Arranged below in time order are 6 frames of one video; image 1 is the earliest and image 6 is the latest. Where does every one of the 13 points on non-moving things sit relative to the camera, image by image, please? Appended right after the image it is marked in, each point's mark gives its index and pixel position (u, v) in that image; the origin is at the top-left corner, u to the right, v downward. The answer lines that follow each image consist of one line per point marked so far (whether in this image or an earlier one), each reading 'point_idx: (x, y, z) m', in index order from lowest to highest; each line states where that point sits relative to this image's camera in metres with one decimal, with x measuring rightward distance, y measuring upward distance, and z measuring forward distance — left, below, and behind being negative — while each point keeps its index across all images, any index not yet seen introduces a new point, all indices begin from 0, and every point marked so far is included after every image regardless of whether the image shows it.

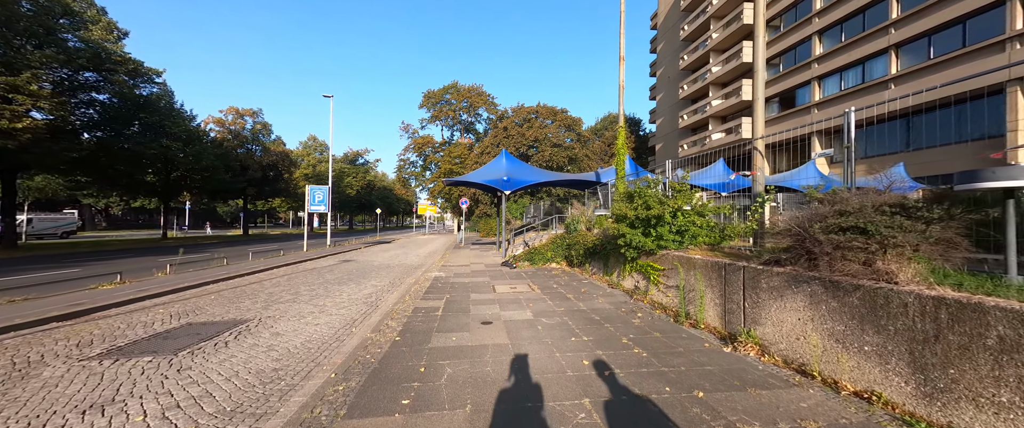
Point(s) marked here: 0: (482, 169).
0: (-1.4, +2.1, +15.0) m
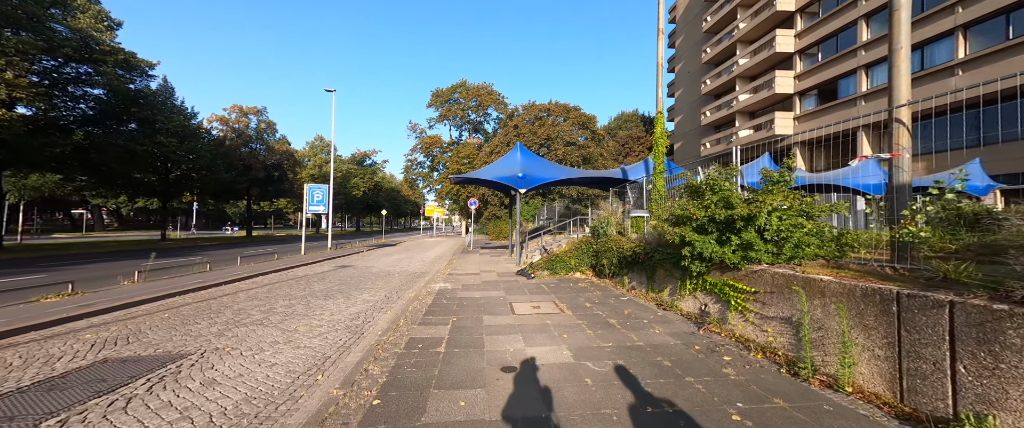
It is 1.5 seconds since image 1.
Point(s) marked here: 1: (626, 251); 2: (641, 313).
0: (-0.8, +2.0, +13.4) m
1: (+2.8, -0.9, +7.9) m
2: (+2.4, -1.8, +5.9) m
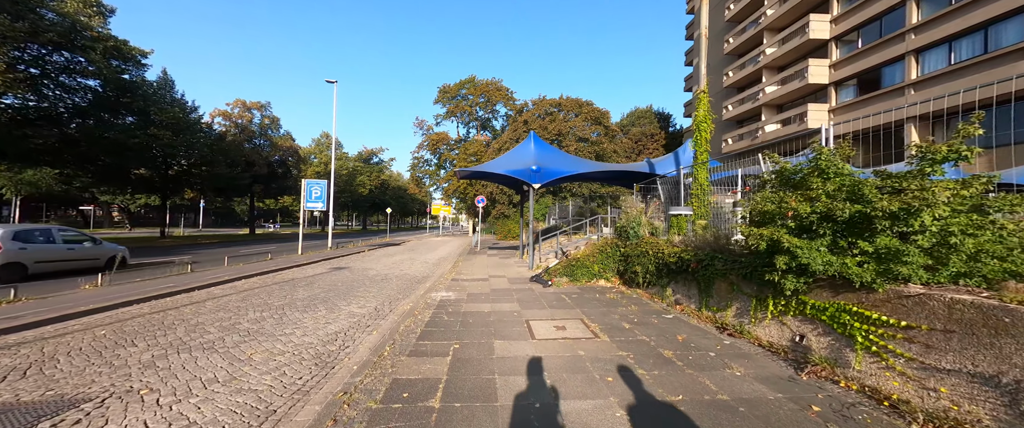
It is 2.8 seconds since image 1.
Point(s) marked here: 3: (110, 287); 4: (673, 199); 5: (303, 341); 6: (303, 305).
0: (-0.3, +2.1, +12.0) m
1: (+3.1, -0.8, +6.5) m
2: (+2.6, -1.8, +4.5) m
3: (-10.5, -1.9, +8.4) m
4: (+4.4, +0.4, +8.9) m
5: (-3.1, -1.9, +4.8) m
6: (-4.5, -2.0, +7.0) m
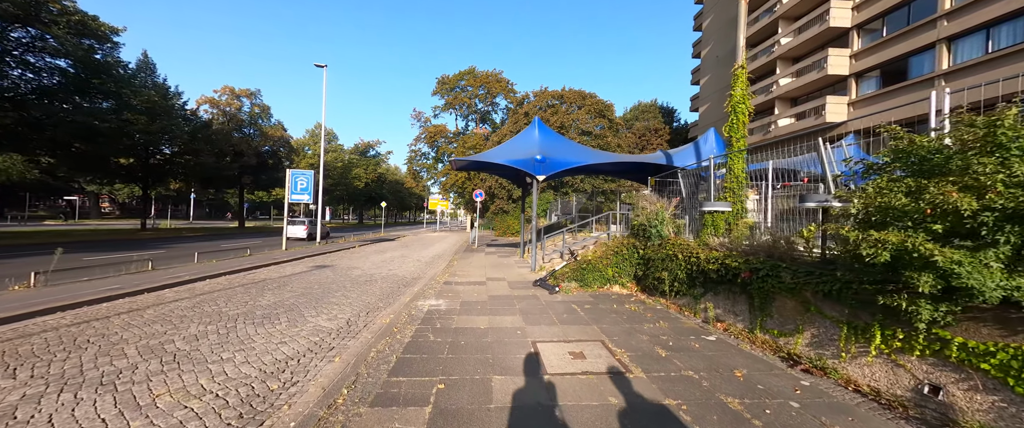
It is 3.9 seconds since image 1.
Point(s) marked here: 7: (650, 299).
0: (-0.2, +2.3, +10.8) m
1: (+3.1, -0.8, +5.3) m
2: (+2.7, -1.7, +3.4) m
3: (-10.4, -1.7, +7.2) m
4: (+4.5, +0.5, +7.7) m
5: (-3.1, -1.8, +3.6) m
6: (-4.5, -1.8, +5.8) m
7: (+2.8, -1.8, +6.6) m
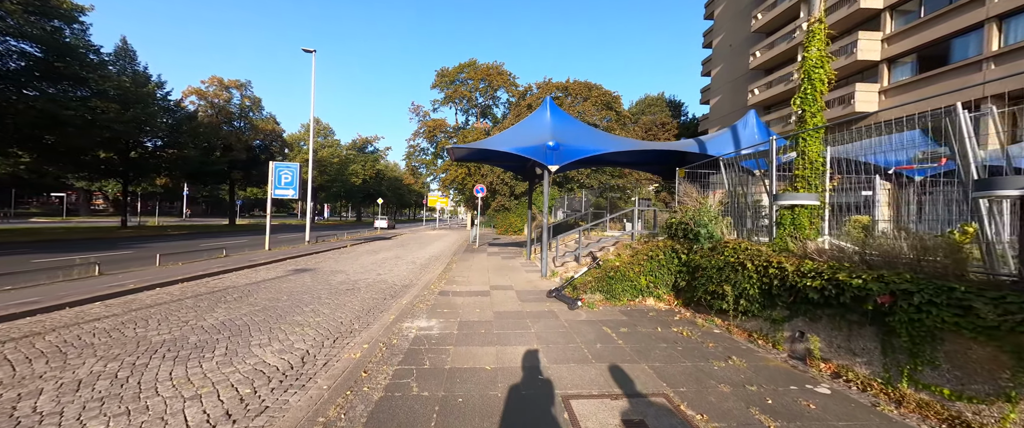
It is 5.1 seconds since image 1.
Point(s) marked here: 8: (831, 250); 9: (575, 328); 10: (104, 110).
0: (0.0, +2.4, +9.4) m
1: (+3.3, -0.7, +3.9) m
2: (+2.9, -1.7, +1.9) m
3: (-10.2, -1.6, +5.8) m
4: (+4.7, +0.6, +6.2) m
5: (-2.9, -1.7, +2.2) m
6: (-4.3, -1.8, +4.4) m
7: (+3.0, -1.7, +5.2) m
8: (+3.7, -0.4, +3.8) m
9: (+0.9, -1.7, +4.9) m
10: (-23.4, +6.0, +18.6) m
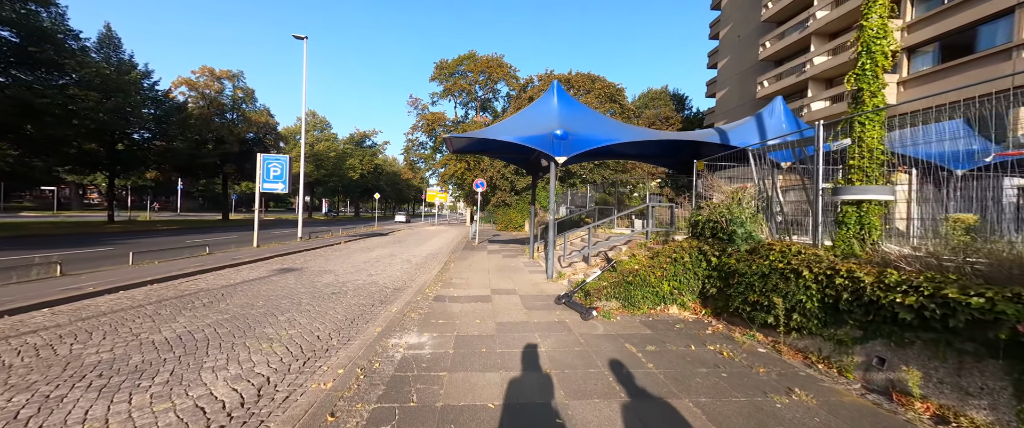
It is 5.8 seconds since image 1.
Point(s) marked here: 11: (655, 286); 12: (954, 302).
0: (+0.1, +2.5, +8.6) m
1: (+3.4, -0.7, +3.1) m
2: (+2.9, -1.7, +1.2) m
3: (-10.2, -1.5, +5.0) m
4: (+4.8, +0.6, +5.5) m
5: (-2.8, -1.7, +1.5) m
6: (-4.2, -1.7, +3.6) m
7: (+3.1, -1.6, +4.5) m
8: (+3.8, -0.4, +3.0) m
9: (+1.0, -1.7, +4.2) m
10: (-23.3, +6.3, +17.7) m
11: (+2.4, -1.2, +5.5) m
12: (+3.5, -0.7, +2.6) m
